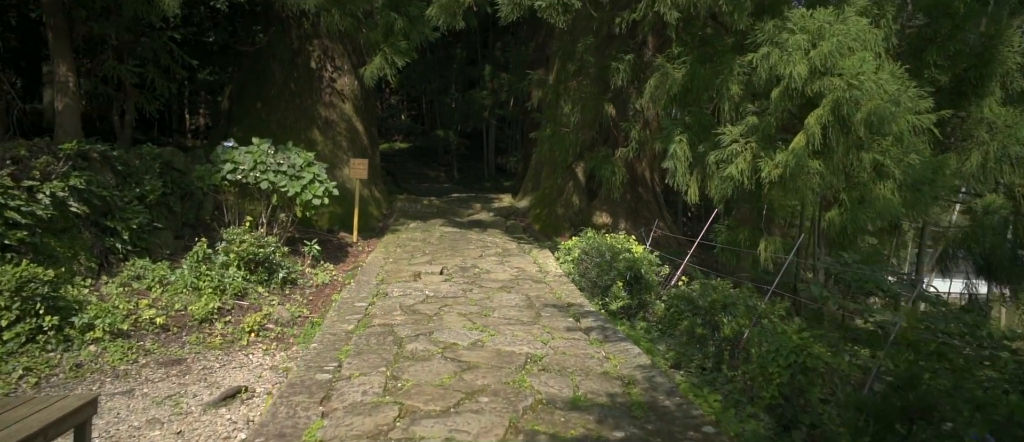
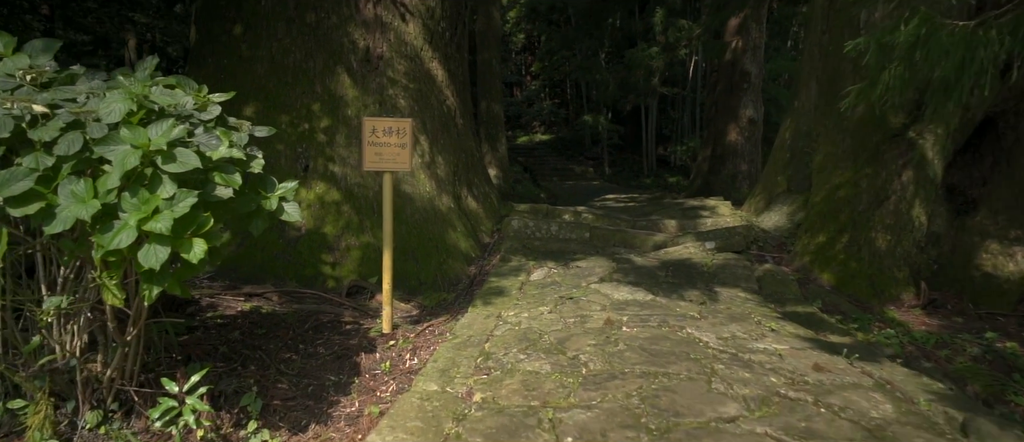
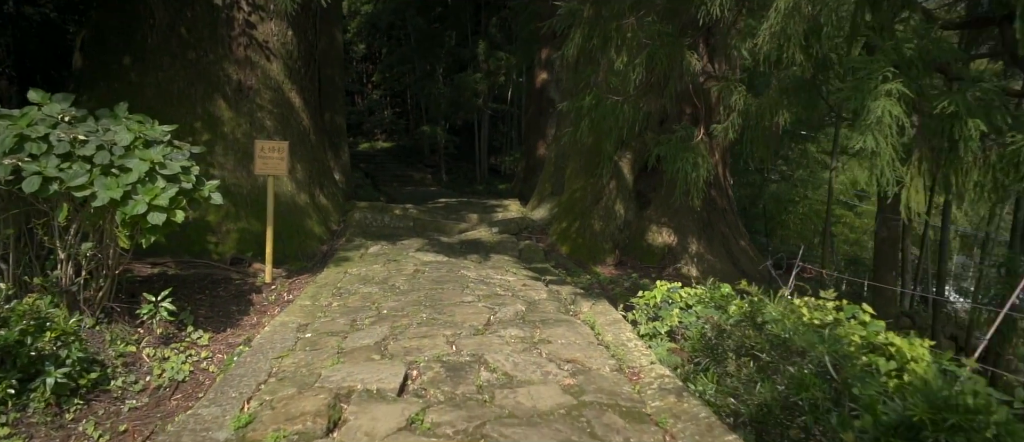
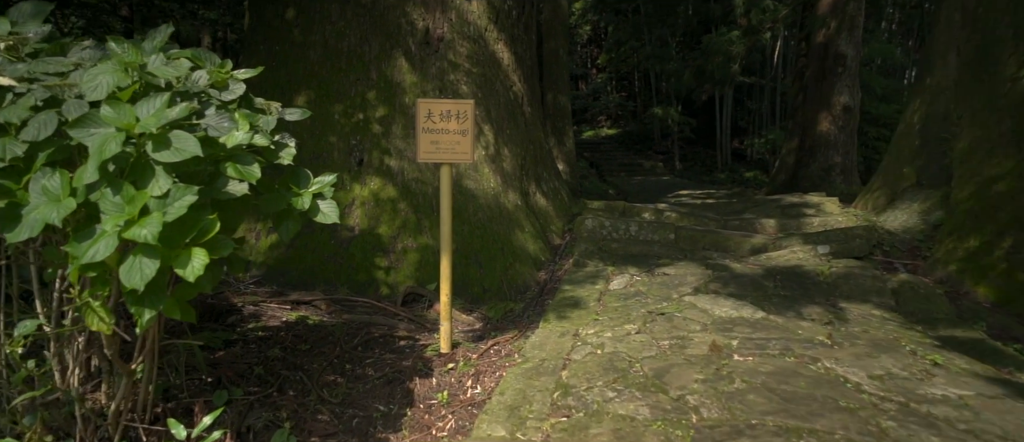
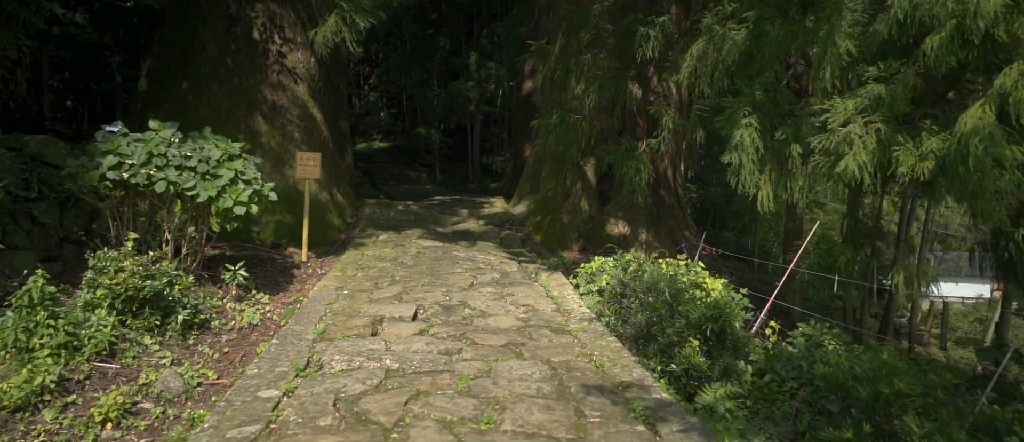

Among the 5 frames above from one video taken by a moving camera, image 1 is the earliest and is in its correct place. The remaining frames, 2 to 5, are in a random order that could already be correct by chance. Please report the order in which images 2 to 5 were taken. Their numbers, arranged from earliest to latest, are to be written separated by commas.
5, 3, 2, 4
